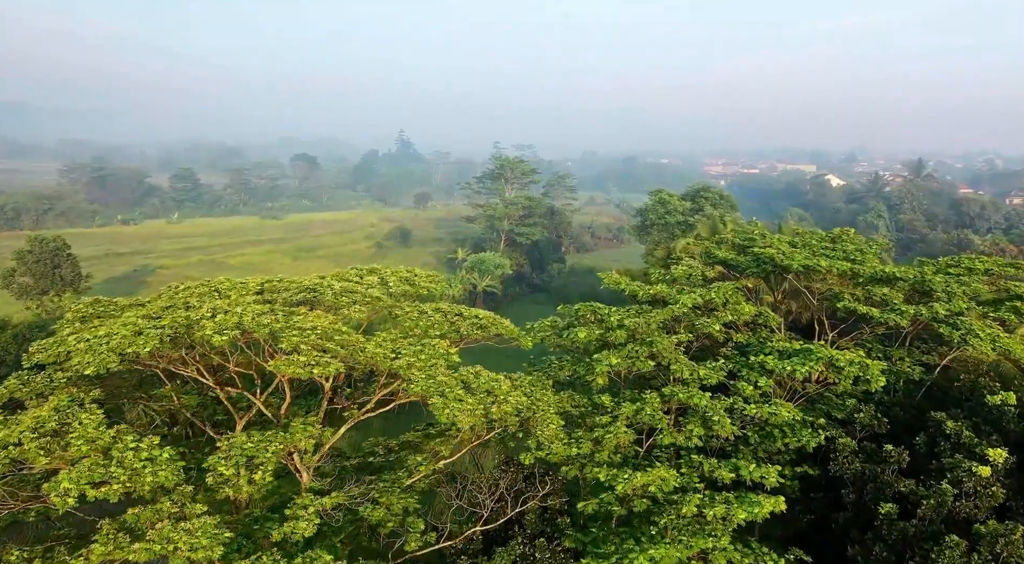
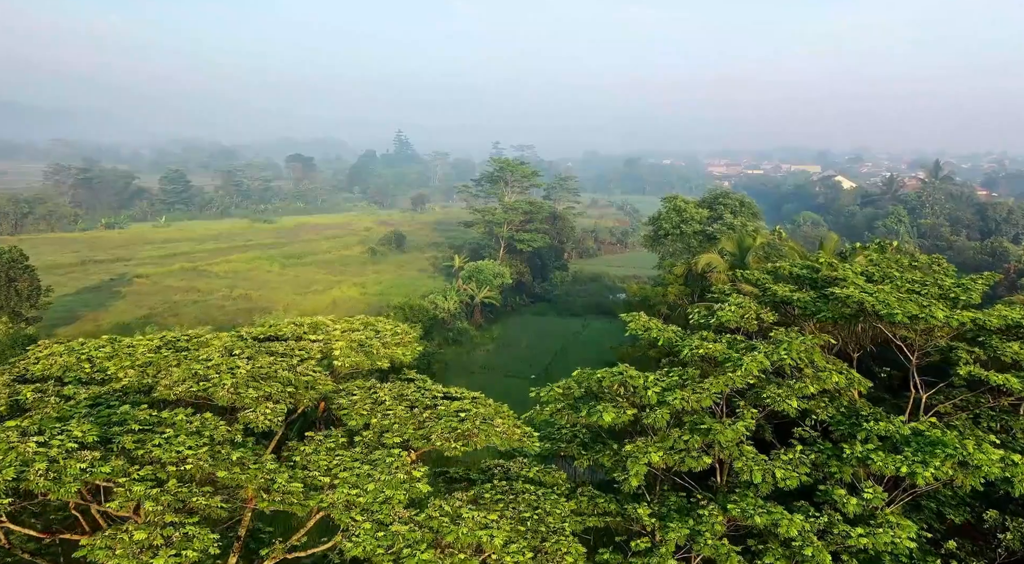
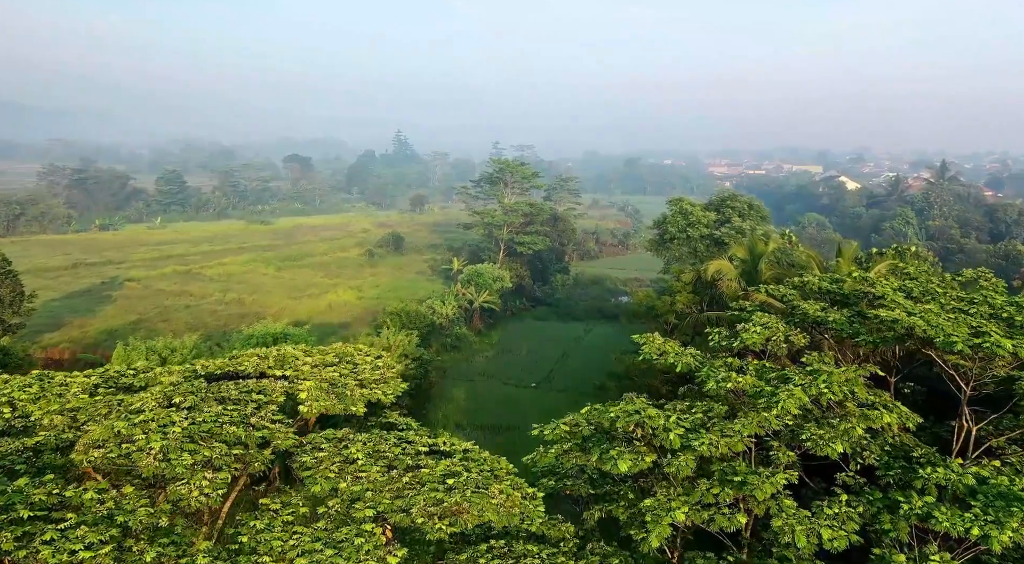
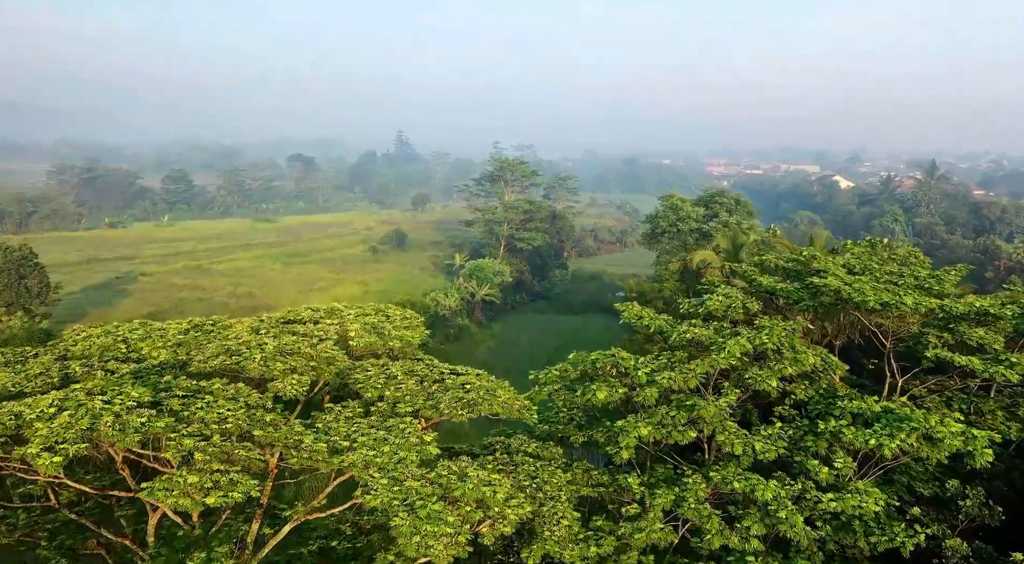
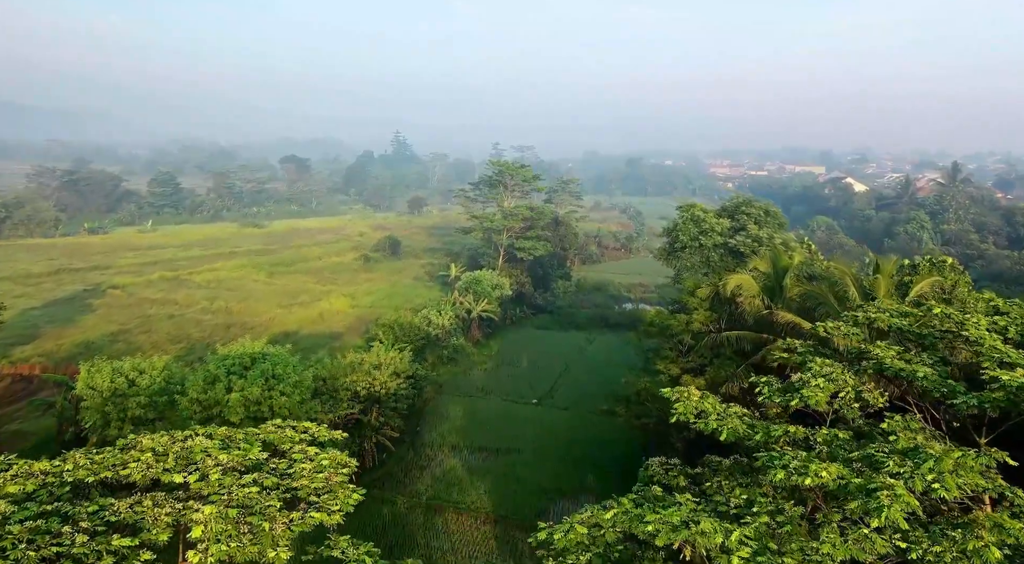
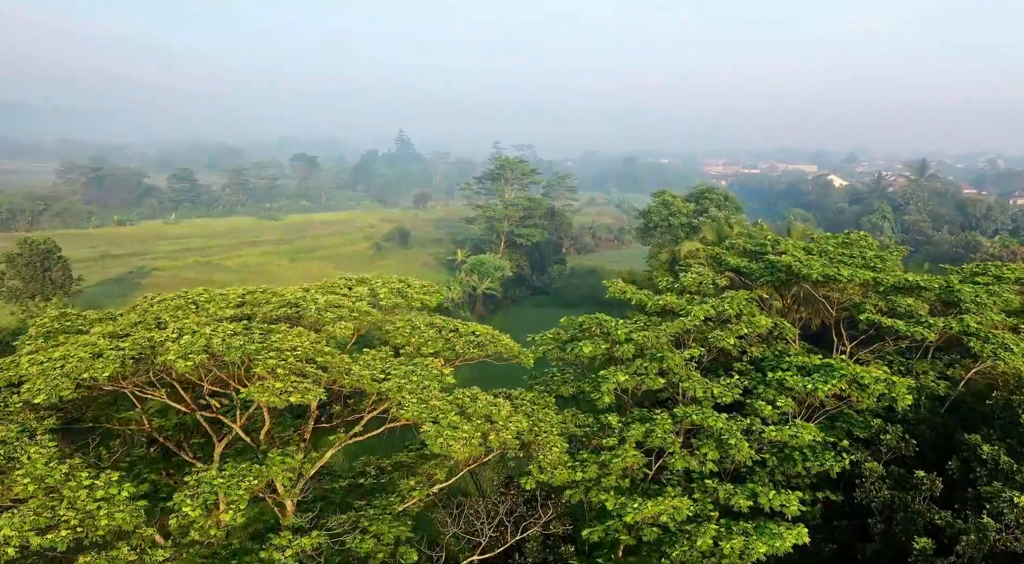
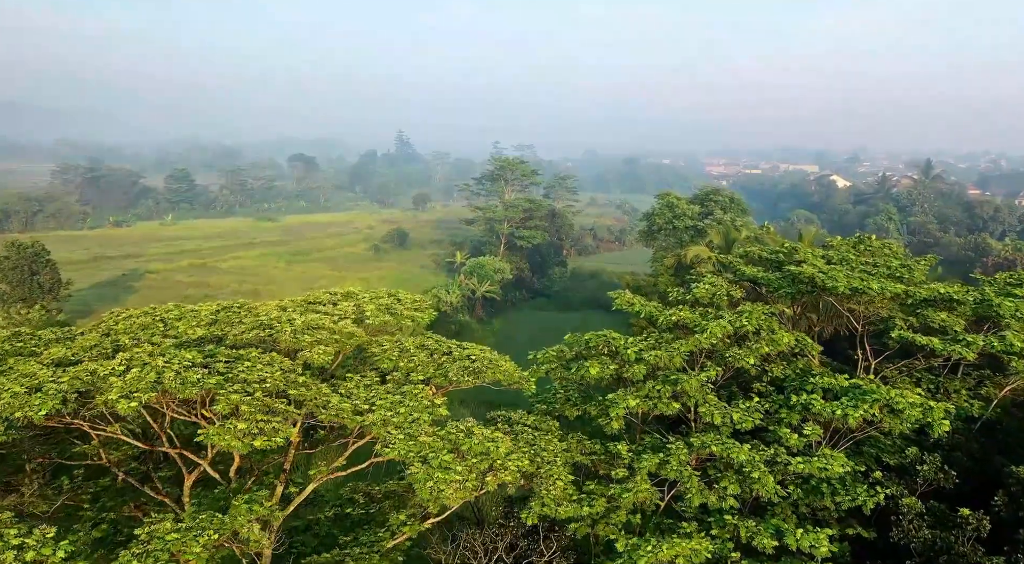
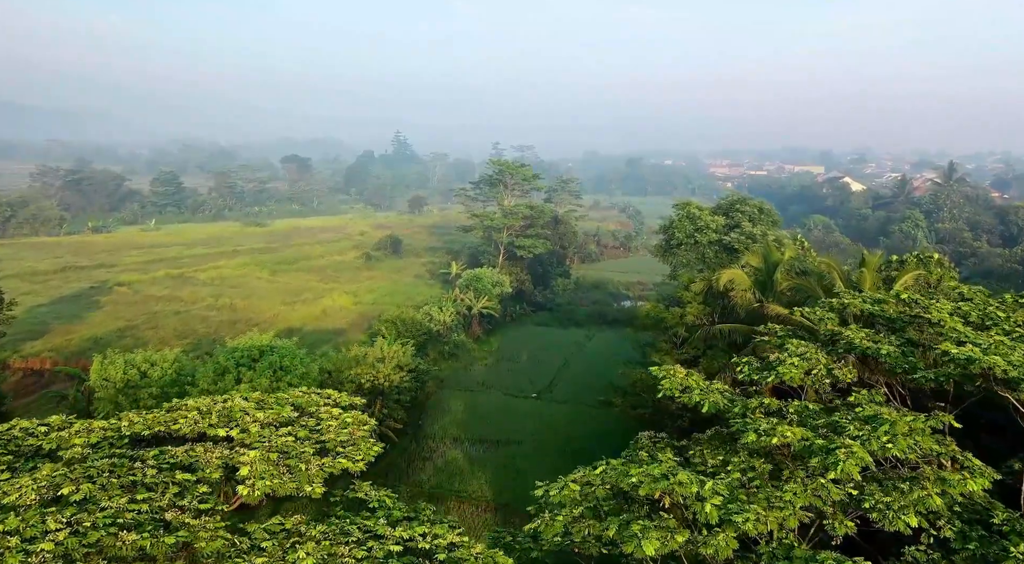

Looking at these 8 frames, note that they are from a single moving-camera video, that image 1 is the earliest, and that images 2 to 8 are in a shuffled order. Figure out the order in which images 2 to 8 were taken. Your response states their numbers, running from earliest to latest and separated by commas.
6, 7, 4, 2, 3, 8, 5
